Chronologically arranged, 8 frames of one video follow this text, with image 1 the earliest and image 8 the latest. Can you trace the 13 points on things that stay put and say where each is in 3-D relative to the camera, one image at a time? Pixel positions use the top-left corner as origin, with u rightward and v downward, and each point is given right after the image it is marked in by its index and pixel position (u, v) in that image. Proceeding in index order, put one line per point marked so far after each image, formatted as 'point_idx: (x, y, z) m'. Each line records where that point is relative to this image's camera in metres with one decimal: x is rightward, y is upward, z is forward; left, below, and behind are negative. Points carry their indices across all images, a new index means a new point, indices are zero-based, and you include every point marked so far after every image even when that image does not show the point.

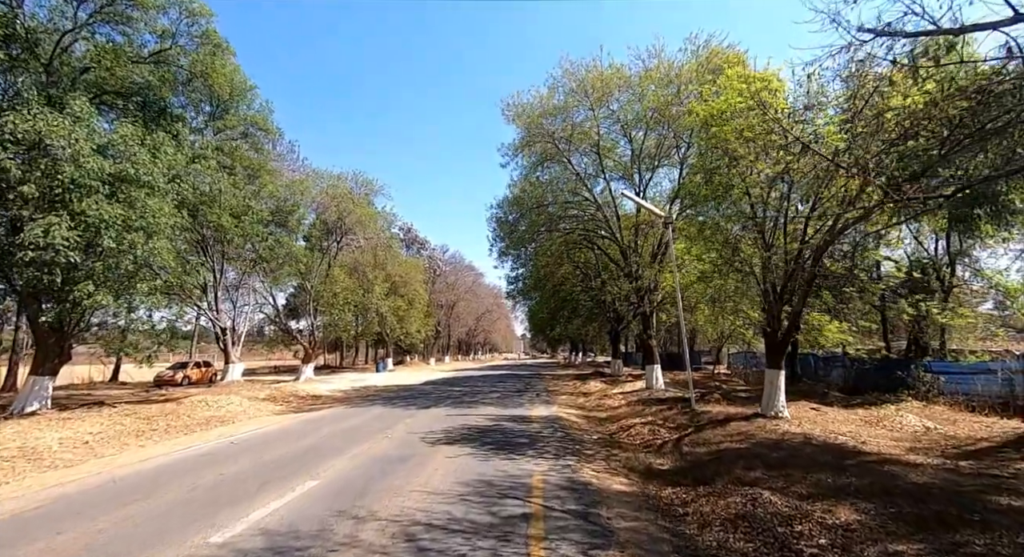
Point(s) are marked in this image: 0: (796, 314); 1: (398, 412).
0: (+5.6, -0.7, +11.8) m
1: (-2.9, -3.5, +14.6) m
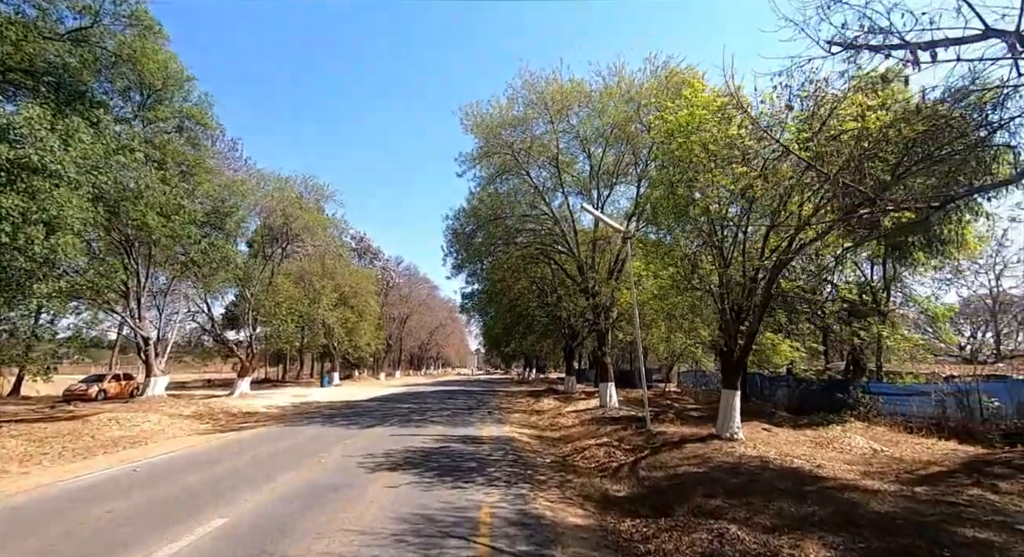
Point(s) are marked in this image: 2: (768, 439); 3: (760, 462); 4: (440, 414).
0: (+4.6, -1.1, +11.6) m
1: (-4.0, -3.7, +13.7) m
2: (+5.5, -3.4, +12.8) m
3: (+4.0, -2.9, +9.7) m
4: (-2.4, -4.6, +20.0) m
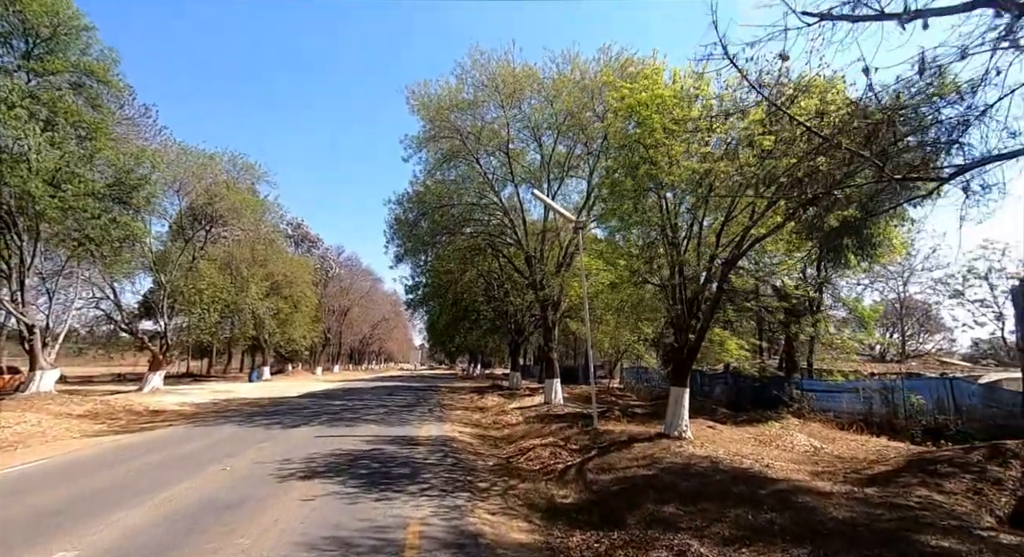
0: (+3.6, -1.0, +11.1) m
1: (-5.3, -3.4, +12.5) m
2: (+4.3, -3.3, +12.4) m
3: (+3.1, -2.8, +9.2) m
4: (-4.3, -4.2, +18.9) m
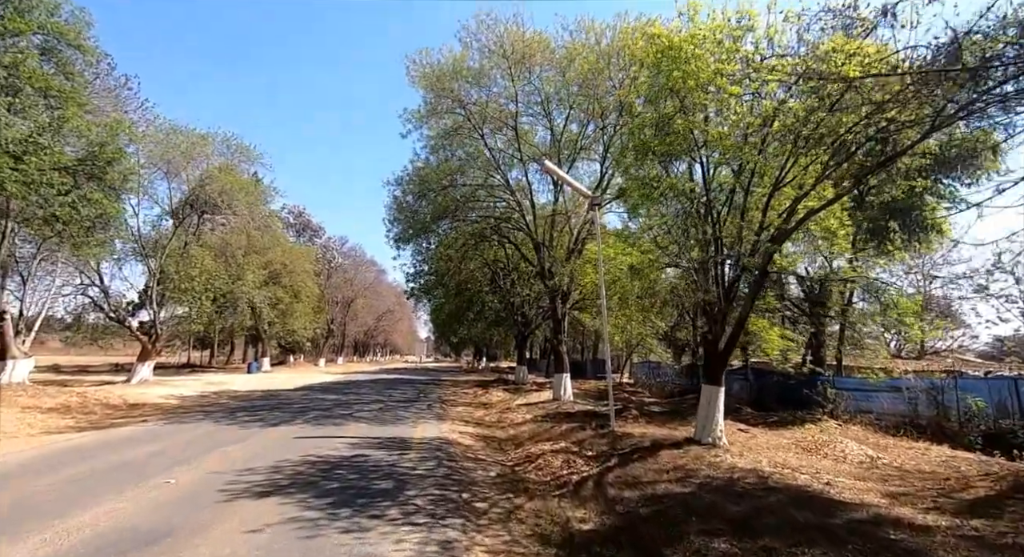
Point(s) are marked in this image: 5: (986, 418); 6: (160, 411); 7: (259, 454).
0: (+3.7, -0.7, +9.6) m
1: (-5.2, -3.0, +11.0) m
2: (+4.4, -3.0, +10.9) m
3: (+3.2, -2.5, +7.6) m
4: (-4.1, -3.8, +17.4) m
5: (+10.6, -3.1, +13.3) m
6: (-10.6, -4.0, +18.0) m
7: (-3.8, -2.6, +9.0) m
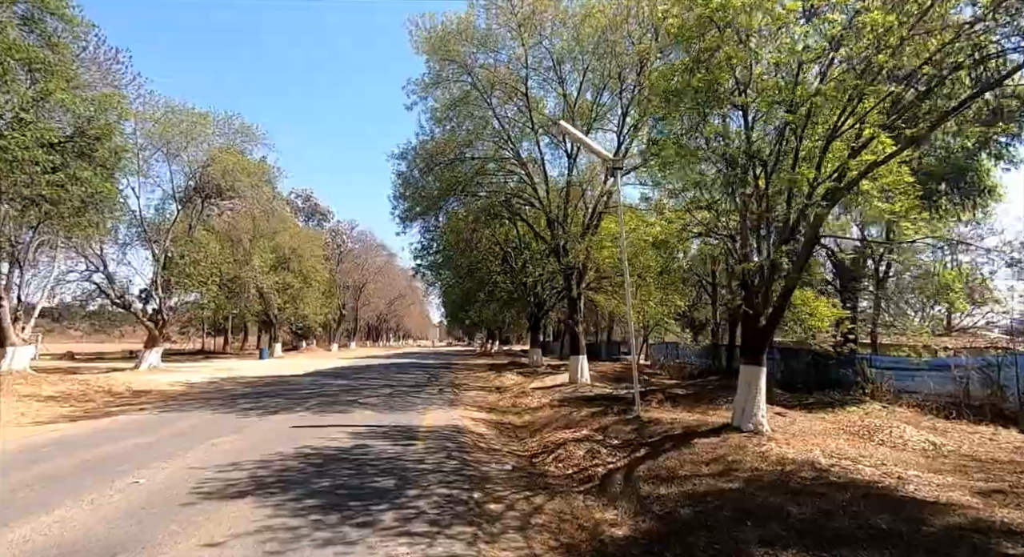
0: (+3.9, -0.2, +8.5) m
1: (-4.9, -2.6, +10.2) m
2: (+4.7, -2.5, +9.9) m
3: (+3.4, -2.1, +6.6) m
4: (-3.7, -3.2, +16.6) m
5: (+10.9, -2.4, +12.2) m
6: (-10.2, -3.5, +17.3) m
7: (-3.6, -2.3, +8.1) m
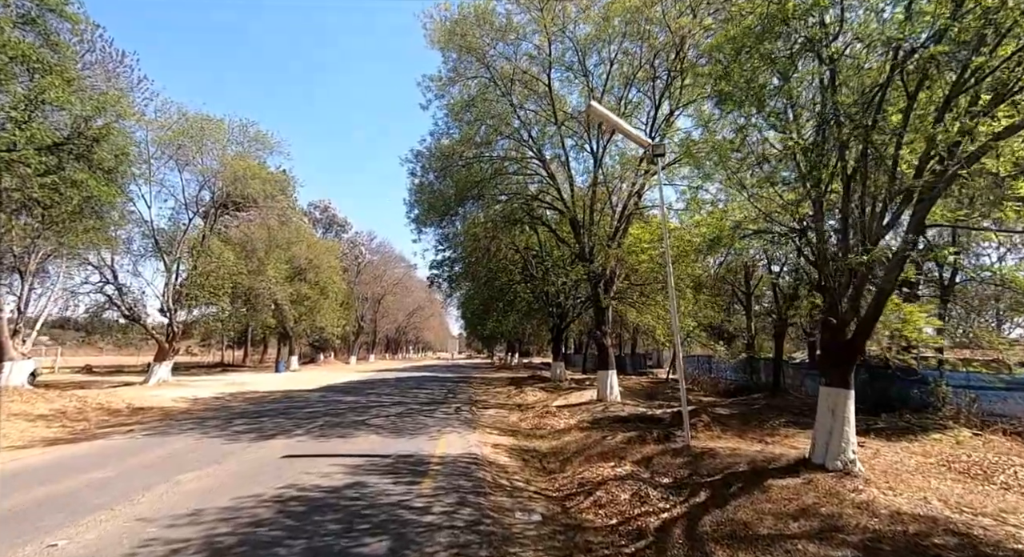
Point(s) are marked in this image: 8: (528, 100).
0: (+4.2, -0.2, +6.9) m
1: (-4.5, -2.7, +8.8) m
2: (+5.1, -2.5, +8.2) m
3: (+3.6, -2.1, +5.0) m
4: (-3.1, -3.4, +15.2) m
5: (+11.4, -2.5, +10.3) m
6: (-9.6, -3.7, +16.1) m
7: (-3.3, -2.3, +6.7) m
8: (+0.4, +5.4, +18.1) m
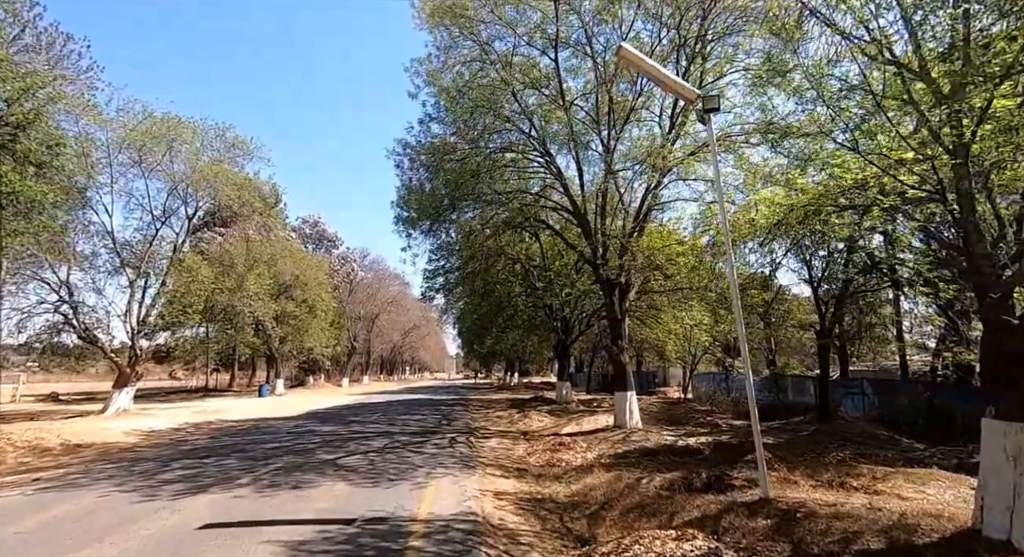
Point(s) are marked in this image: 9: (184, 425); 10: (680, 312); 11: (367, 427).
0: (+4.3, 0.0, +4.5) m
1: (-4.4, -2.7, +6.3) m
2: (+5.2, -2.4, +5.7) m
3: (+3.8, -1.9, +2.5) m
4: (-3.0, -3.6, +12.6) m
5: (+11.5, -2.3, +7.8) m
6: (-9.4, -4.0, +13.5) m
7: (-3.1, -2.2, +4.2) m
8: (+0.4, +5.2, +15.9) m
9: (-11.0, -4.9, +20.0) m
10: (+5.6, -1.1, +19.9) m
11: (-4.2, -4.3, +17.3) m
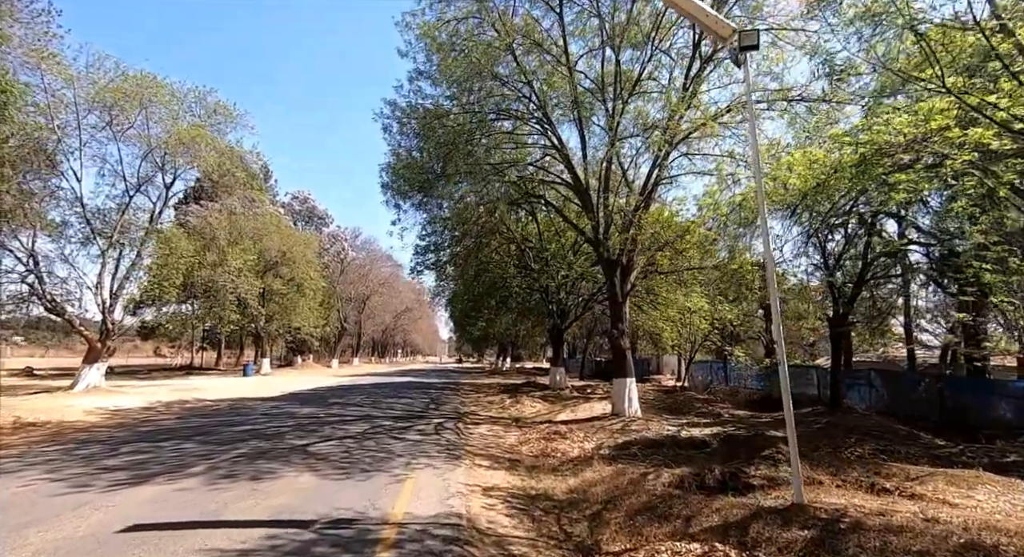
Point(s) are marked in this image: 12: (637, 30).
0: (+4.3, +0.2, +3.4) m
1: (-4.5, -2.2, +5.2) m
2: (+5.1, -2.1, +4.7) m
3: (+3.8, -1.7, +1.6) m
4: (-3.2, -3.0, +11.6) m
5: (+11.4, -2.2, +6.9) m
6: (-9.6, -3.3, +12.4) m
7: (-3.2, -1.8, +3.1) m
8: (+0.3, +5.8, +14.7) m
9: (-11.3, -4.0, +18.9) m
10: (+5.4, -0.5, +18.9) m
11: (-4.4, -3.6, +16.3) m
12: (+2.9, +6.1, +14.4) m
